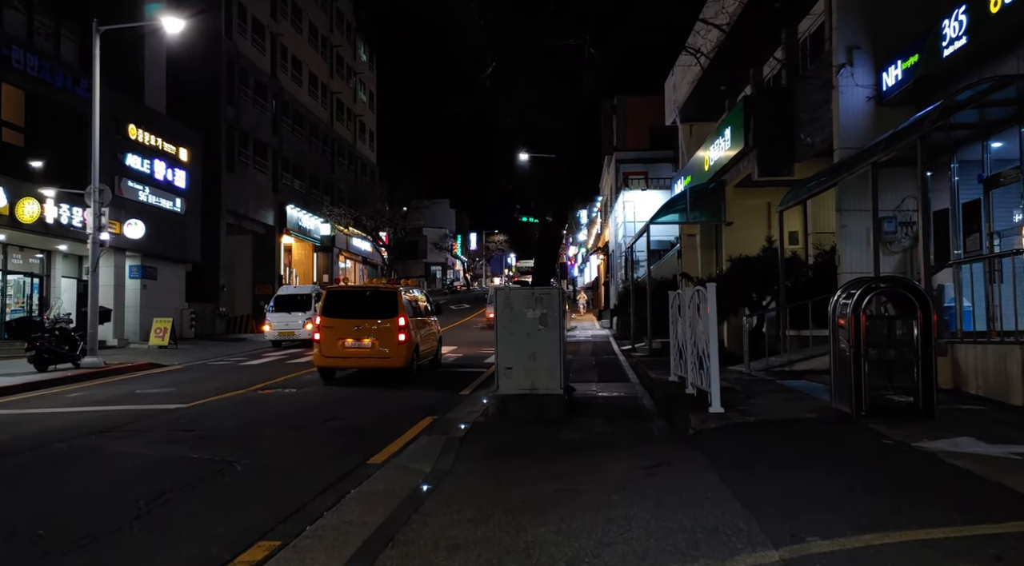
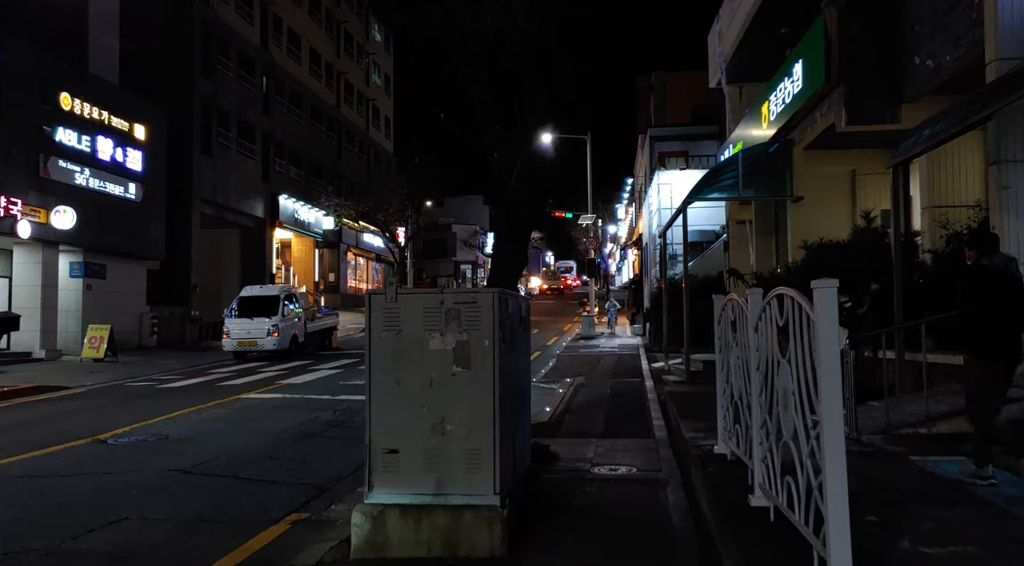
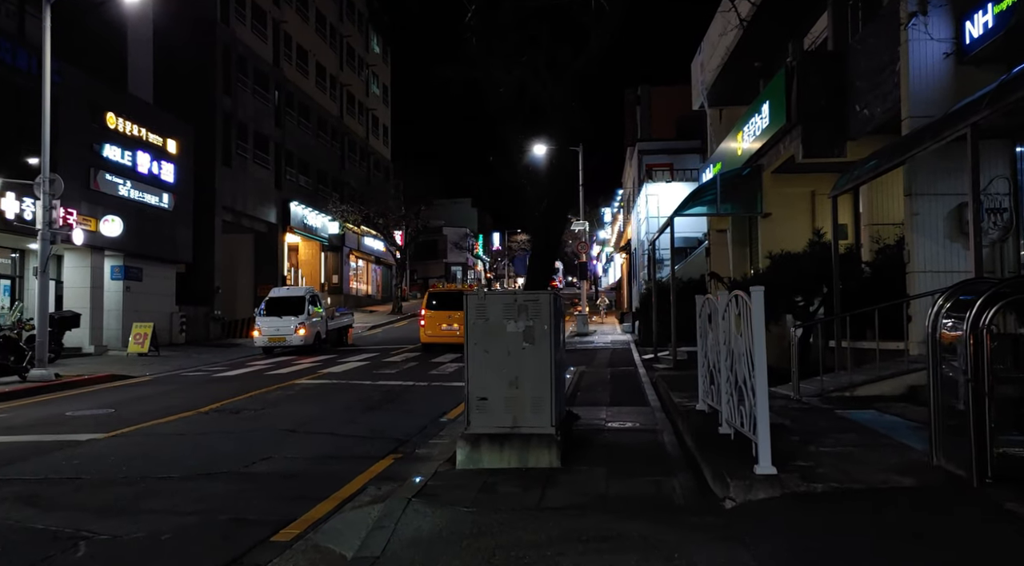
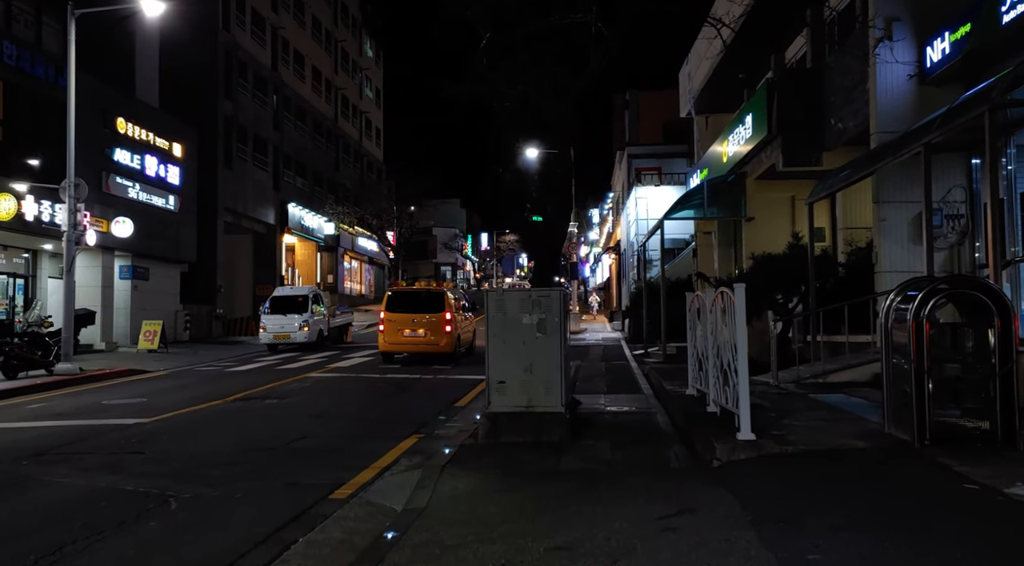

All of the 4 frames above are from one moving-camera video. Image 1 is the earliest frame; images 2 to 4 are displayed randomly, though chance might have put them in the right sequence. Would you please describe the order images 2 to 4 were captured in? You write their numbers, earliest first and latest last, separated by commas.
4, 3, 2
